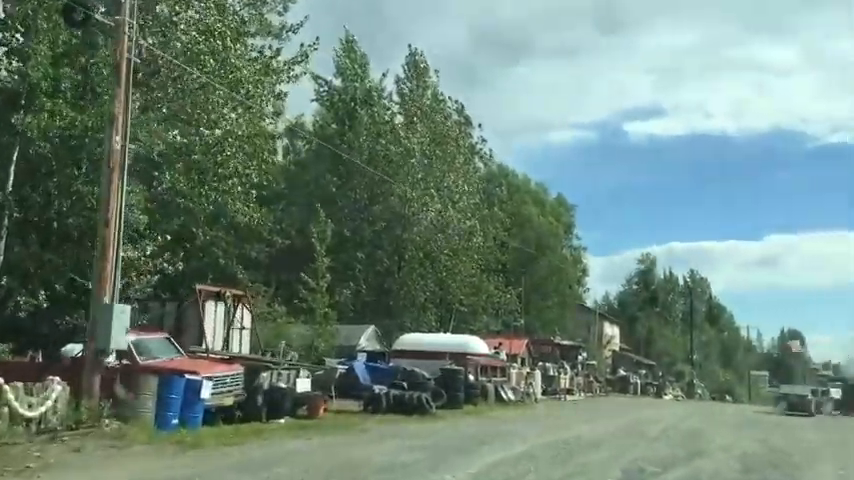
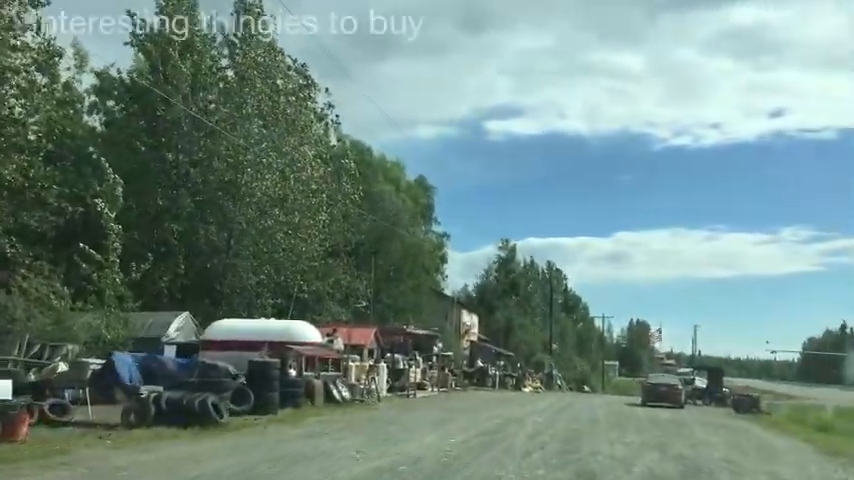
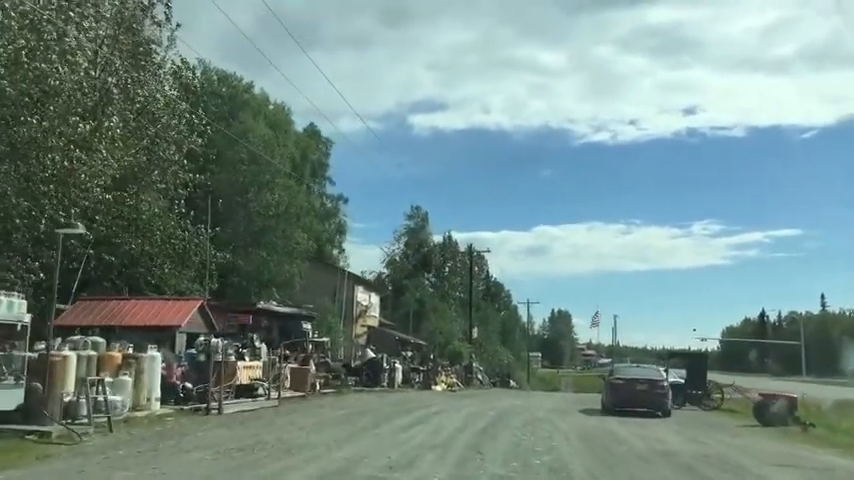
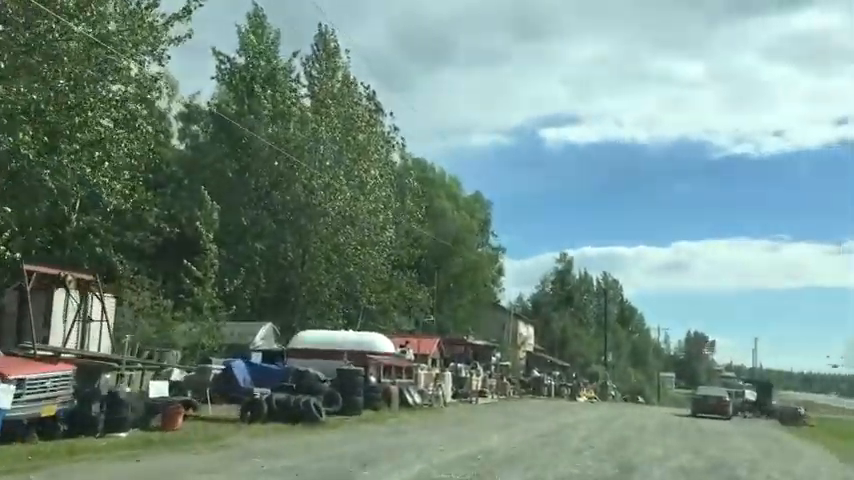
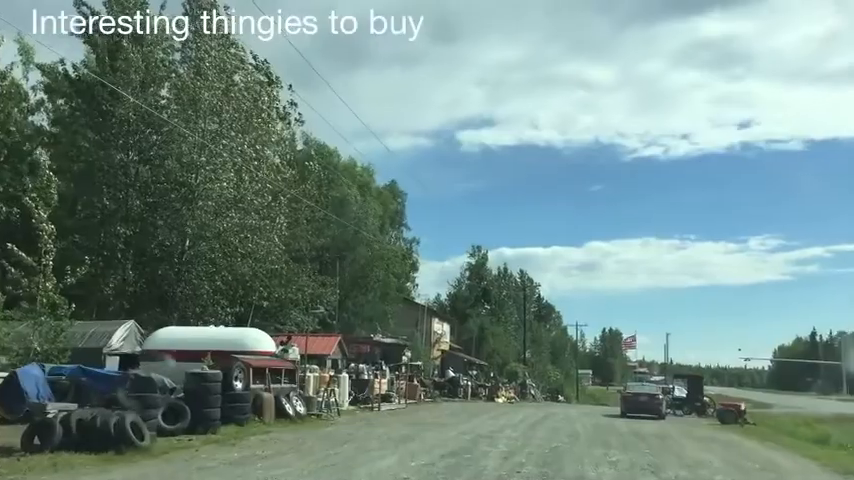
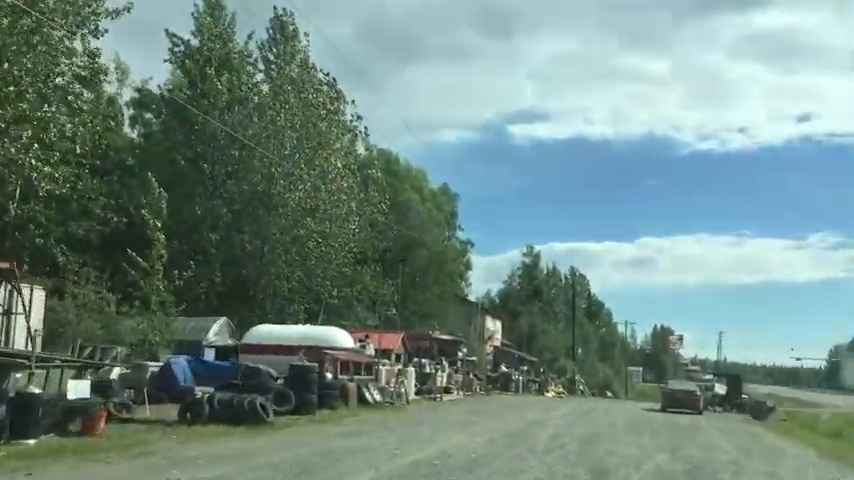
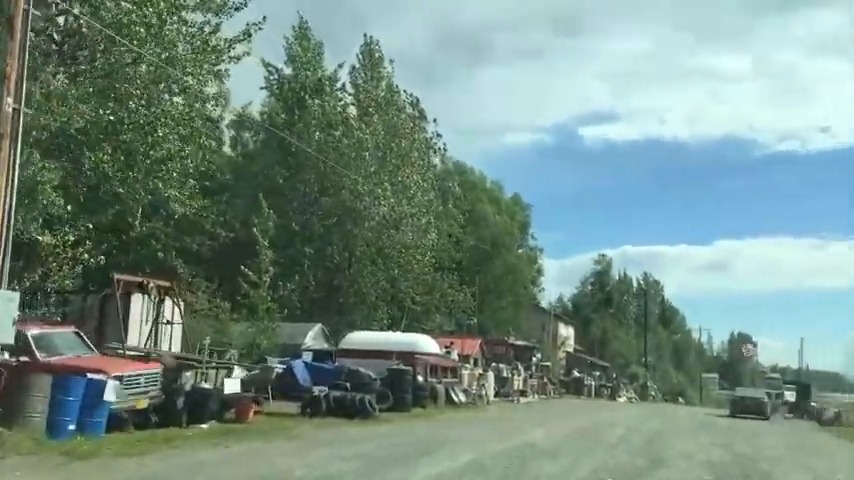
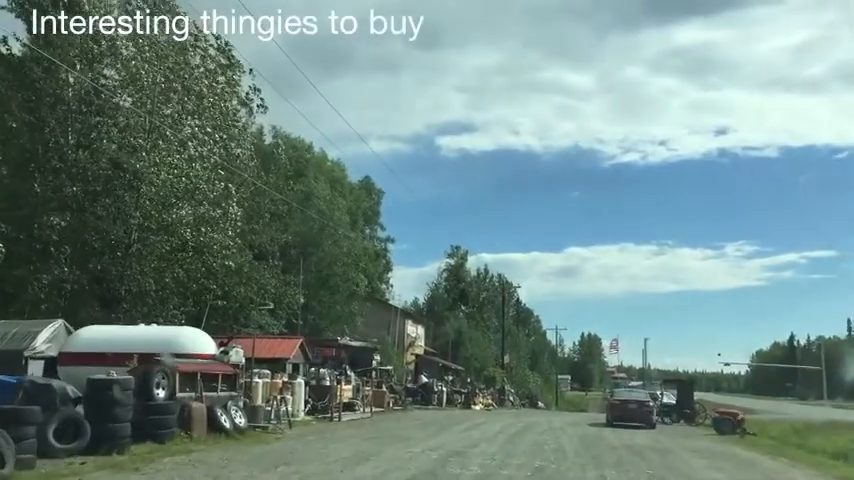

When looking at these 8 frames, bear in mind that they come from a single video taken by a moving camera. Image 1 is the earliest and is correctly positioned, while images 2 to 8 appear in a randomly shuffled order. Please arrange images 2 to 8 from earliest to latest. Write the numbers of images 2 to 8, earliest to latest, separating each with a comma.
7, 4, 6, 2, 5, 8, 3
